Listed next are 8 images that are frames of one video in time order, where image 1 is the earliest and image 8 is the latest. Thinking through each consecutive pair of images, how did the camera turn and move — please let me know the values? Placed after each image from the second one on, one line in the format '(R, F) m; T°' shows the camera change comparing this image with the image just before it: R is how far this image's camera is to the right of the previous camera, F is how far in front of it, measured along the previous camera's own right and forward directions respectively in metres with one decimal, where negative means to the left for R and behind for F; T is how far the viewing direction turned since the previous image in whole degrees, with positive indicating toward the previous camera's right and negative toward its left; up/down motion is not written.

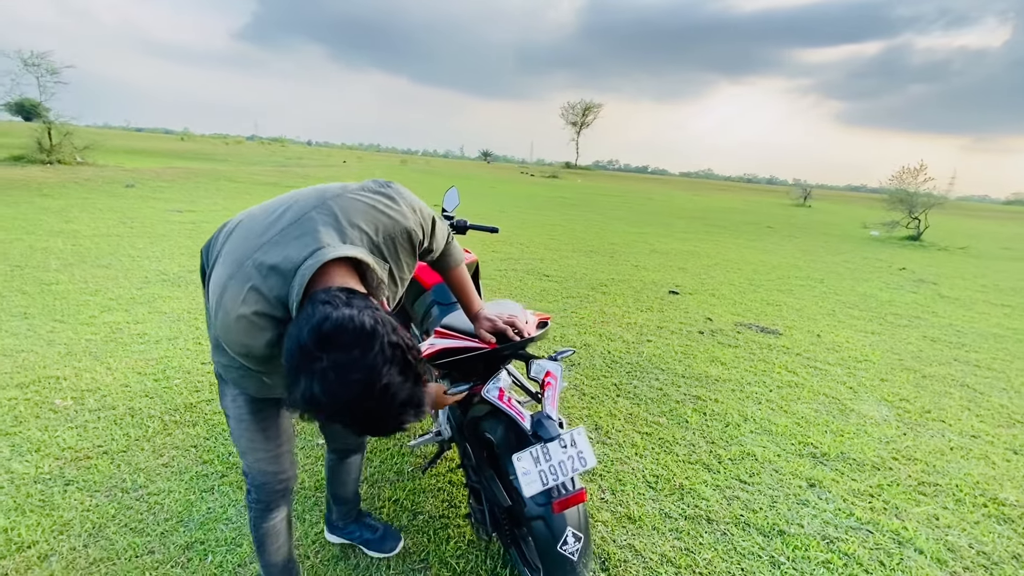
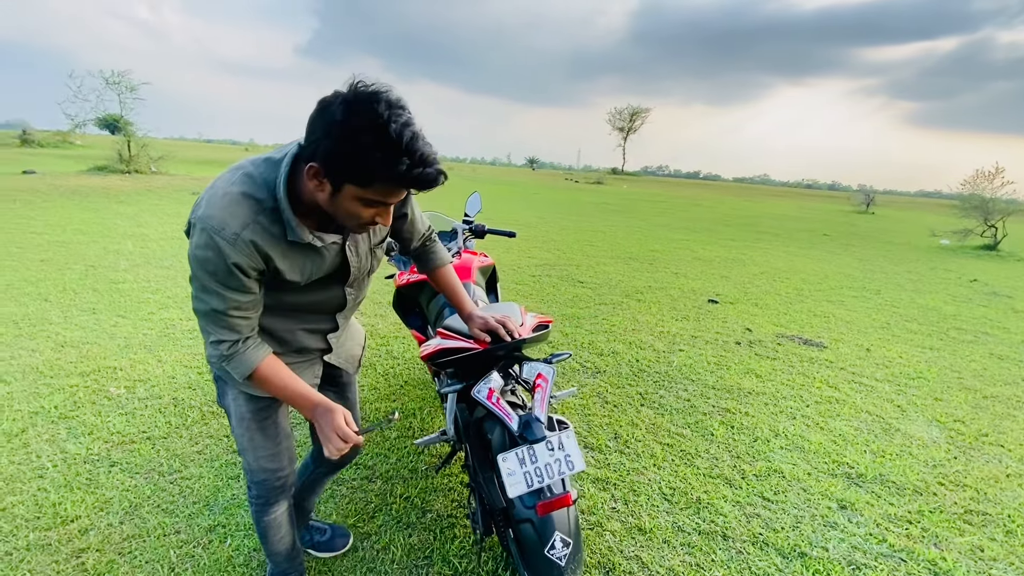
(+0.1, 0.0) m; -5°
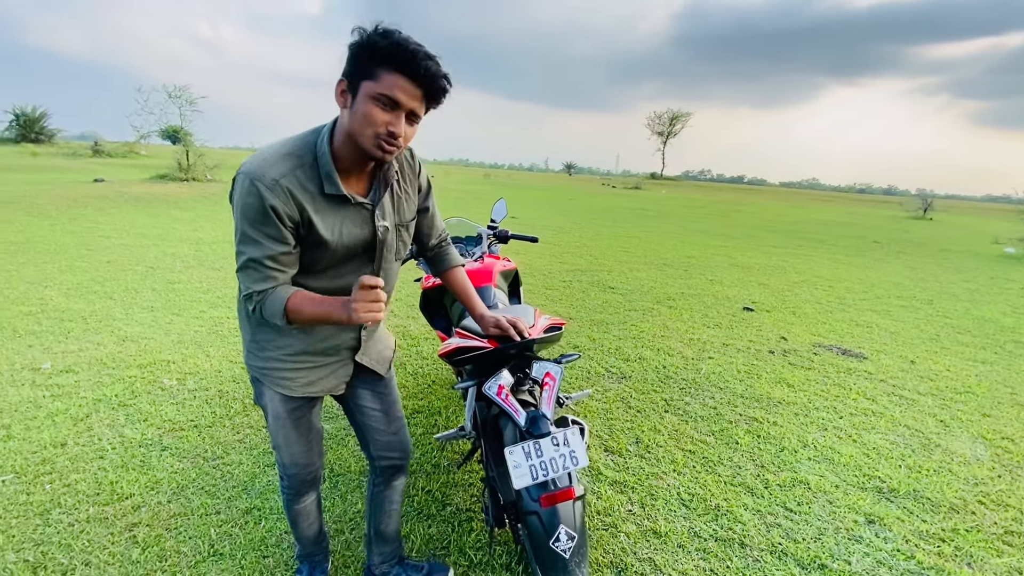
(+0.1, -0.1) m; -4°
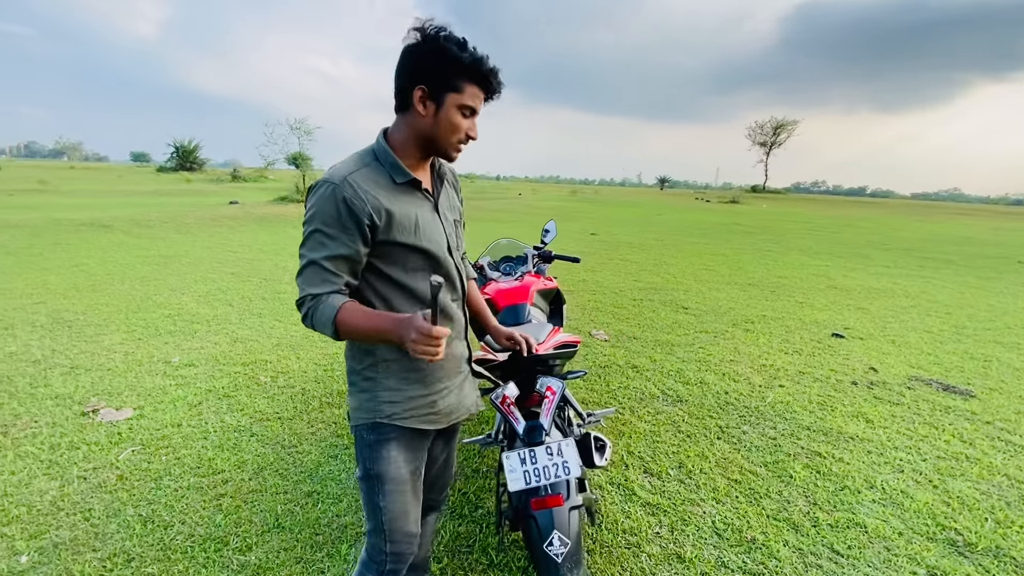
(+0.3, -0.1) m; -11°
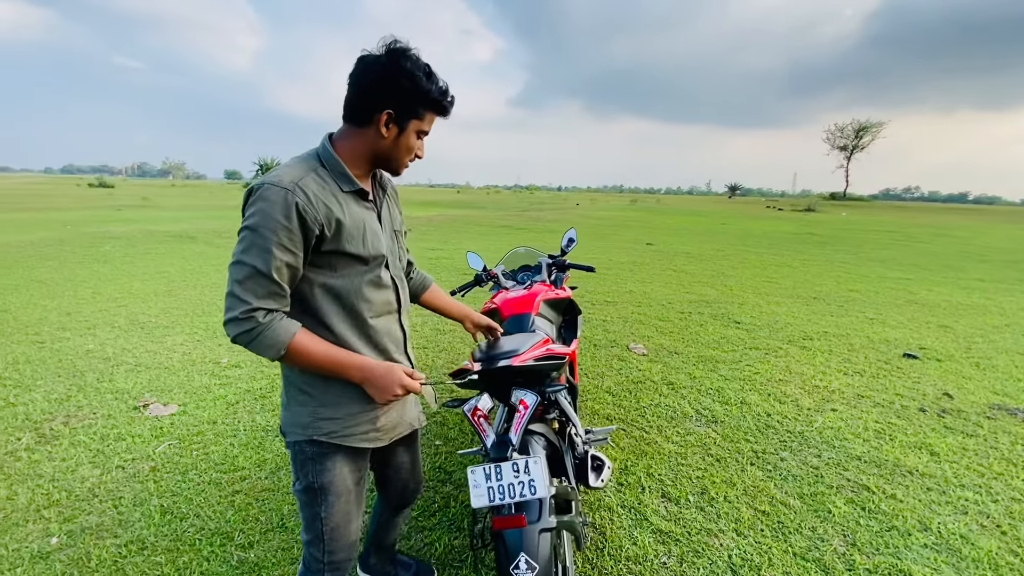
(+0.3, +0.1) m; -7°
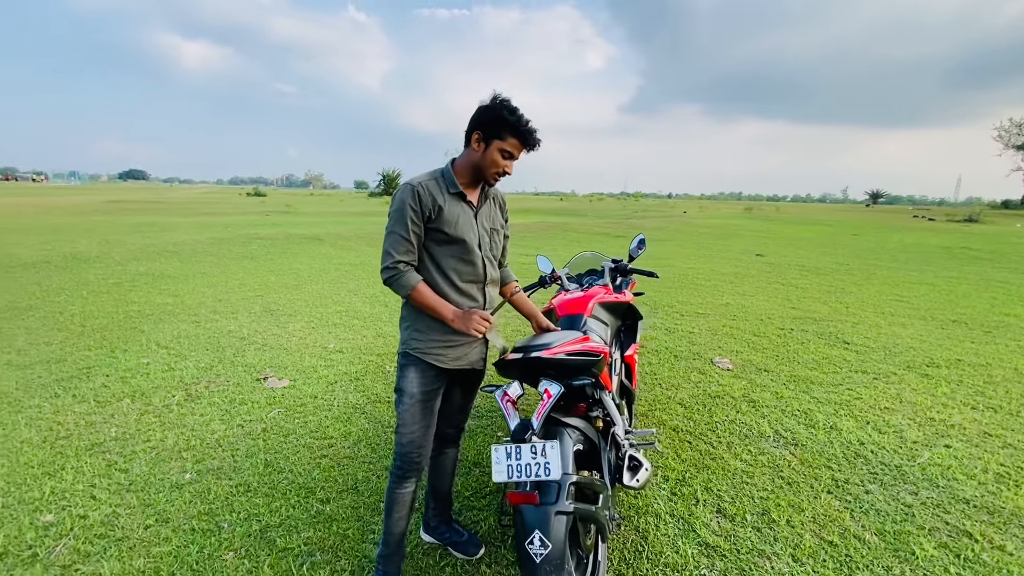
(+0.2, -0.1) m; -12°
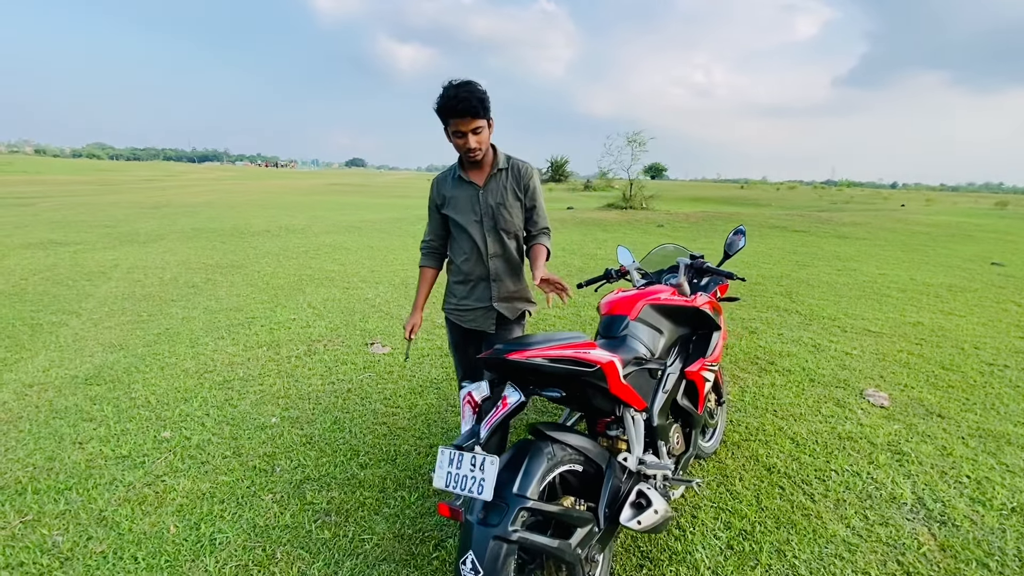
(+0.6, +0.3) m; -19°
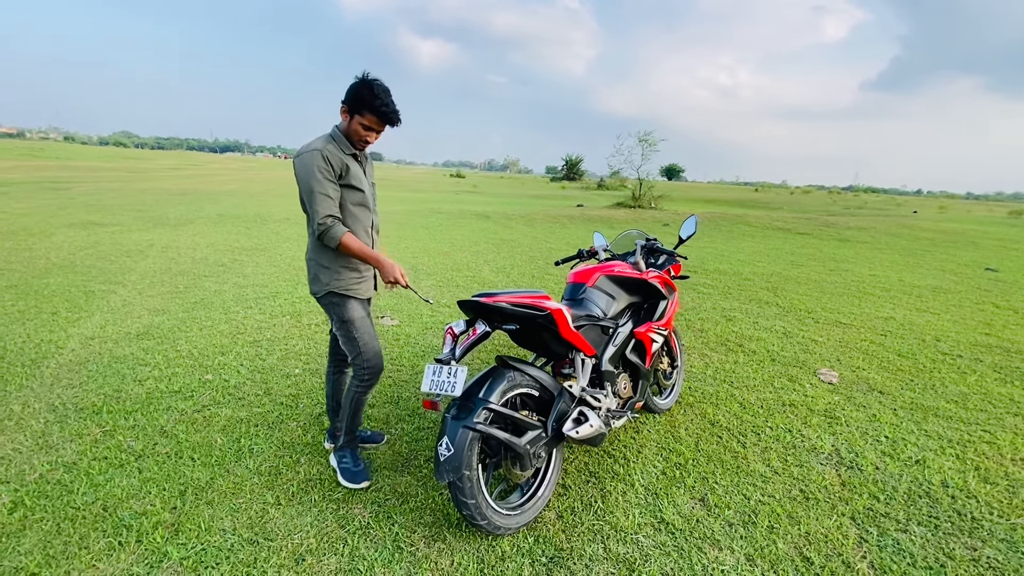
(+0.2, -0.5) m; -2°
